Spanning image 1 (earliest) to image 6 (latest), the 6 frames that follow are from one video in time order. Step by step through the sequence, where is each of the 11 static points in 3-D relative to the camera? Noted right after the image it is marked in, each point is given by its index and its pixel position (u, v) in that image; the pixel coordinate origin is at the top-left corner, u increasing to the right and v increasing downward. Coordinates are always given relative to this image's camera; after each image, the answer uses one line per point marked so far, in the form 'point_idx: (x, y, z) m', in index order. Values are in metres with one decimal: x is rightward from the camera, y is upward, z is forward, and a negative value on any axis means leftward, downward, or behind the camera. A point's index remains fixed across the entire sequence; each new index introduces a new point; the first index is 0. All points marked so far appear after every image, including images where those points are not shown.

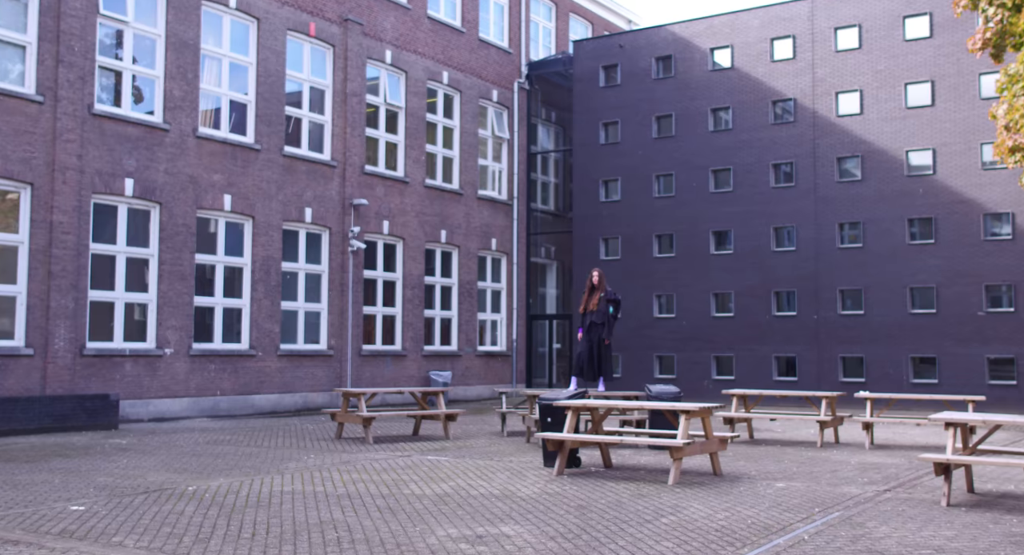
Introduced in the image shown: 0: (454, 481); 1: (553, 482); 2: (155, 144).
0: (-0.6, -2.2, +10.1) m
1: (+0.4, -2.2, +9.8) m
2: (-7.4, +2.8, +19.3) m
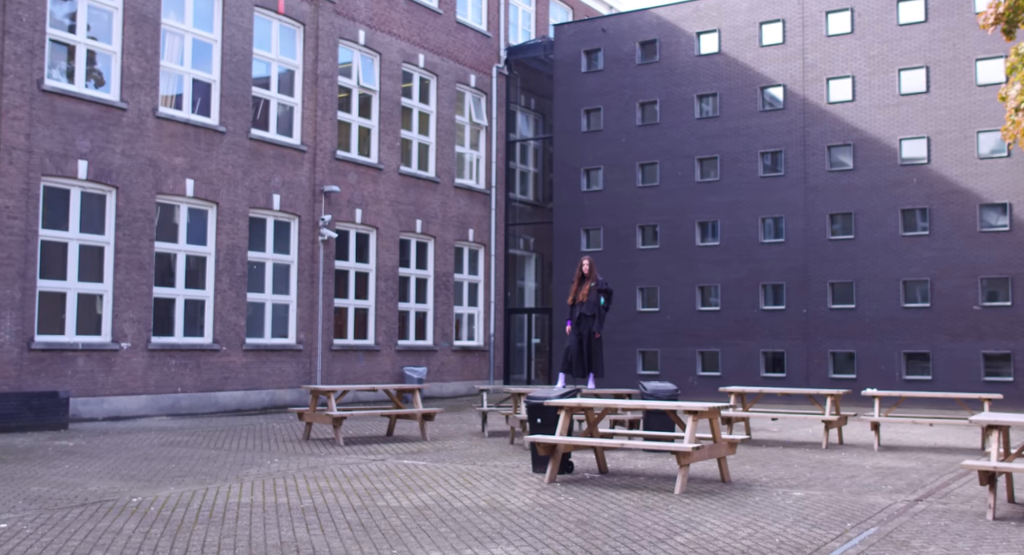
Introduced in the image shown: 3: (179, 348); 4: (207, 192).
0: (-0.8, -2.1, +9.0) m
1: (+0.3, -2.0, +8.7) m
2: (-7.8, +3.0, +18.0) m
3: (-6.8, -1.4, +19.0) m
4: (-6.5, +1.8, +19.7) m
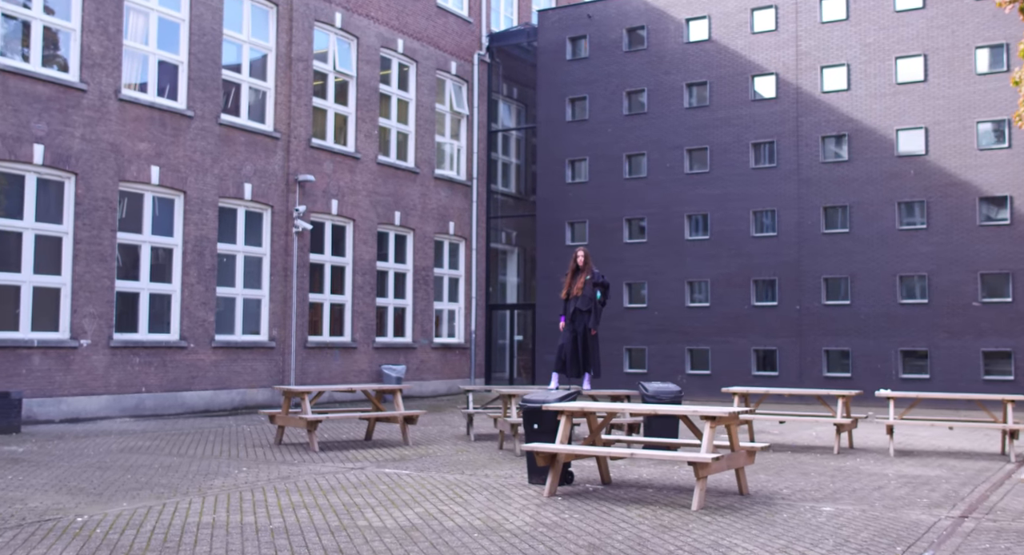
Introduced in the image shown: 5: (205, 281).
0: (-0.8, -2.0, +8.0) m
1: (+0.3, -1.9, +7.8) m
2: (-8.0, +3.1, +16.8) m
3: (-7.1, -1.3, +17.8) m
4: (-6.8, +2.0, +18.6) m
5: (-6.3, -0.1, +19.1) m
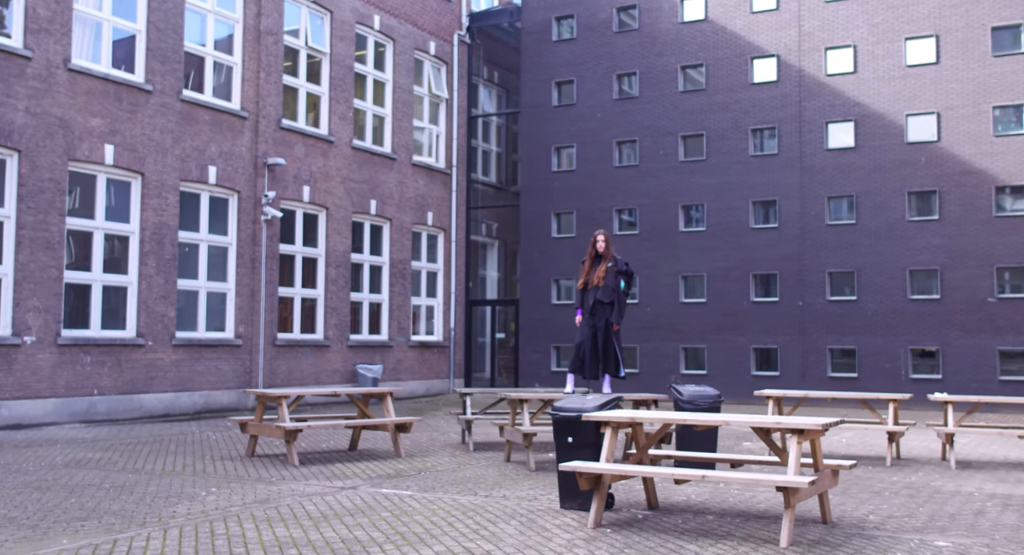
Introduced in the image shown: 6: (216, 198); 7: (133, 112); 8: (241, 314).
0: (-0.5, -1.8, +6.4) m
1: (+0.6, -1.8, +6.3) m
2: (-8.1, +3.3, +14.9) m
3: (-7.2, -1.1, +16.0) m
4: (-6.9, +2.1, +16.8) m
5: (-6.5, +0.1, +17.3) m
6: (-6.0, +1.6, +18.8) m
7: (-6.9, +3.0, +16.9) m
8: (-5.6, -0.7, +19.1) m
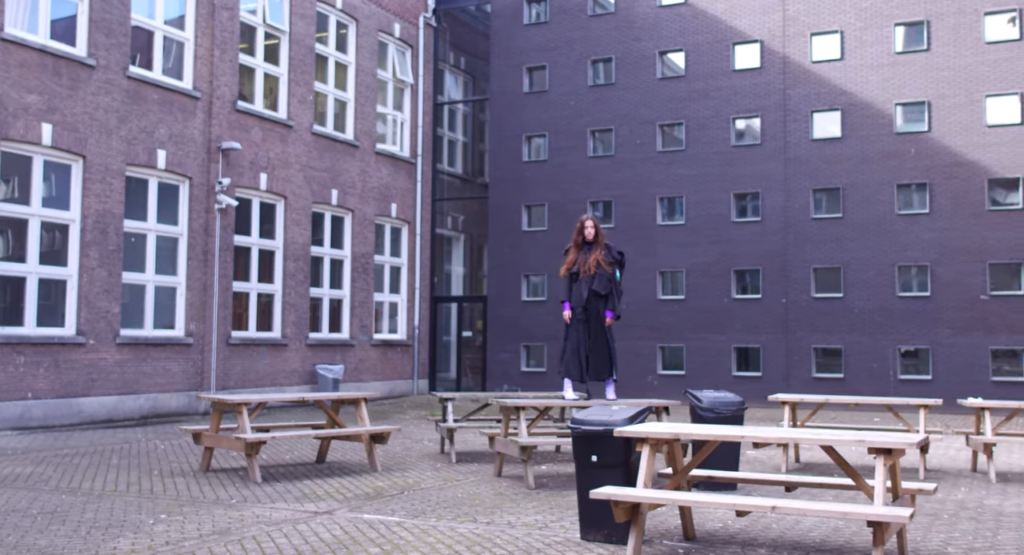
0: (-0.4, -1.8, +5.2) m
1: (+0.7, -1.7, +5.1) m
2: (-8.3, +3.4, +13.3) m
3: (-7.5, -1.0, +14.4) m
4: (-7.3, +2.3, +15.2) m
5: (-6.9, +0.2, +15.8) m
6: (-6.4, +1.8, +17.2) m
7: (-7.3, +3.2, +15.3) m
8: (-6.1, -0.6, +17.6) m
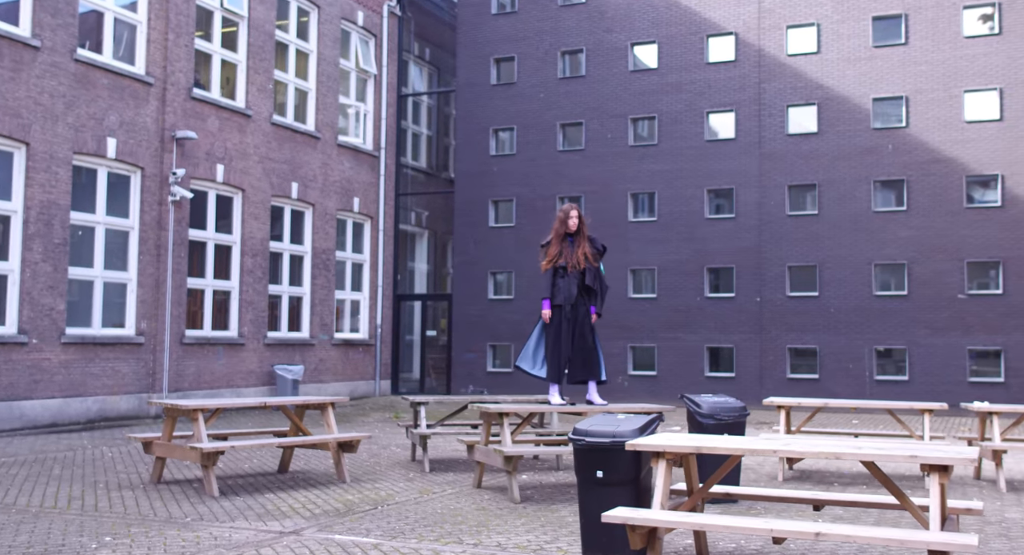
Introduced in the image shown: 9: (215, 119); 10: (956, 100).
0: (-0.3, -1.7, +4.5) m
1: (+0.8, -1.7, +4.4) m
2: (-8.6, +3.5, +12.2) m
3: (-7.9, -0.9, +13.3) m
4: (-7.7, +2.3, +14.1) m
5: (-7.3, +0.3, +14.8) m
6: (-6.9, +1.8, +16.2) m
7: (-7.7, +3.2, +14.3) m
8: (-6.6, -0.5, +16.6) m
9: (-5.8, +3.2, +18.2) m
10: (+9.3, +3.7, +19.7) m
